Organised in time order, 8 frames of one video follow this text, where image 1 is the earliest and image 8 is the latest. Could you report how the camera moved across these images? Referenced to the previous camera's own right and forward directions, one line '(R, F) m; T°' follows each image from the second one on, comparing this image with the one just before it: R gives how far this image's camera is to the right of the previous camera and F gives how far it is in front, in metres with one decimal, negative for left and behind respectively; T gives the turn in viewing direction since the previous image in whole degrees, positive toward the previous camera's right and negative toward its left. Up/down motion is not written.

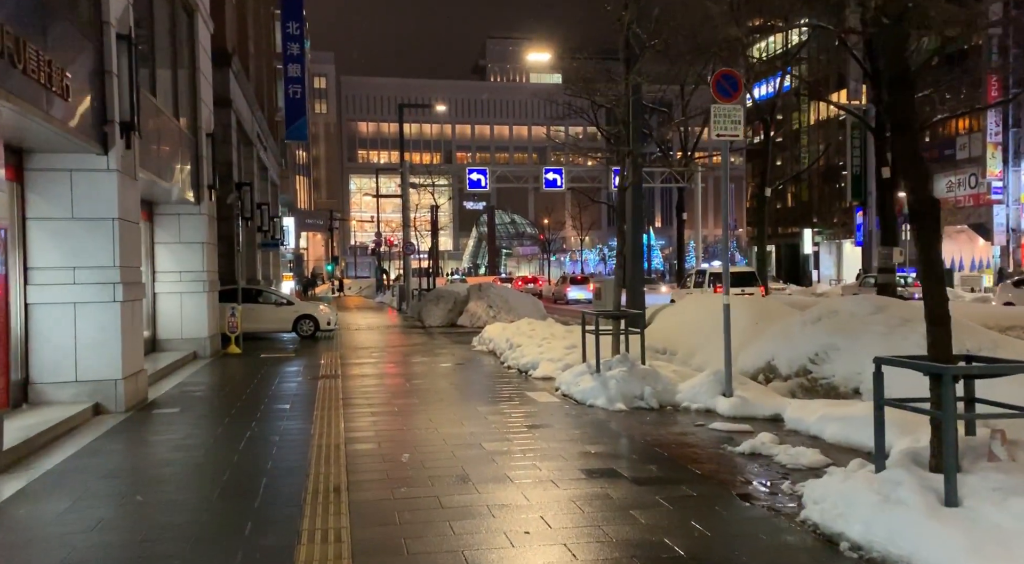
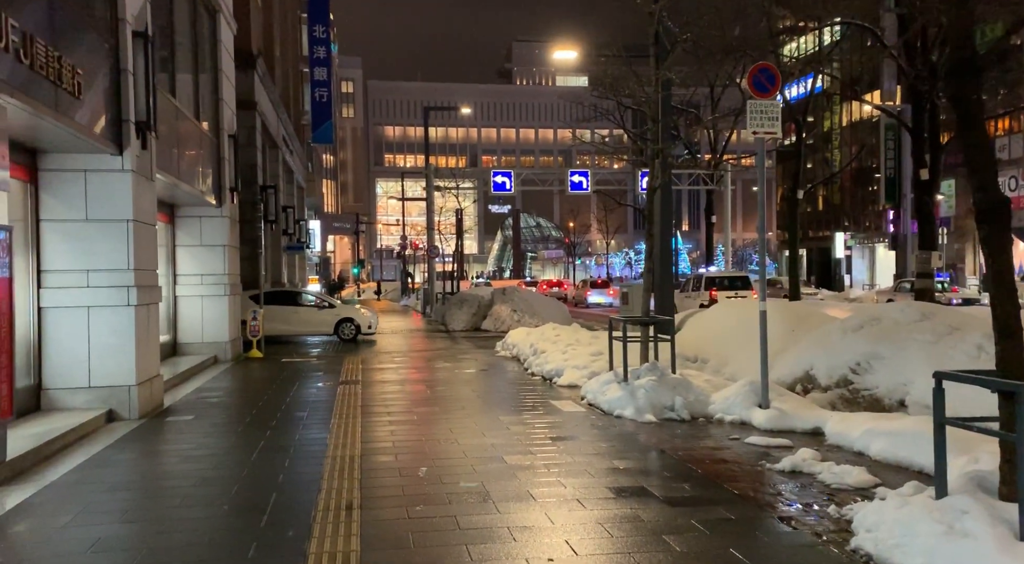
(0.0, +0.4) m; -2°
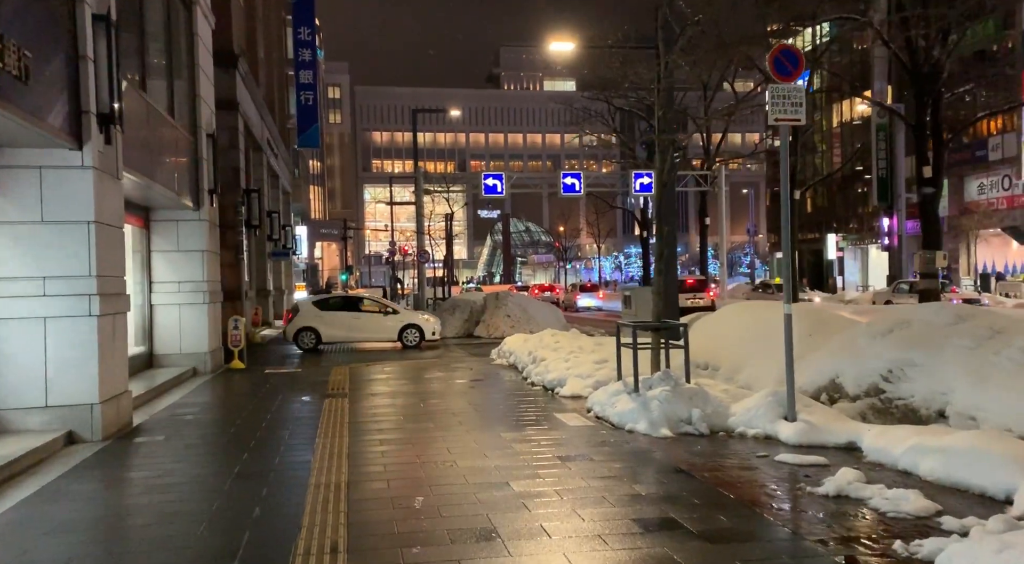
(-0.1, +0.9) m; +1°
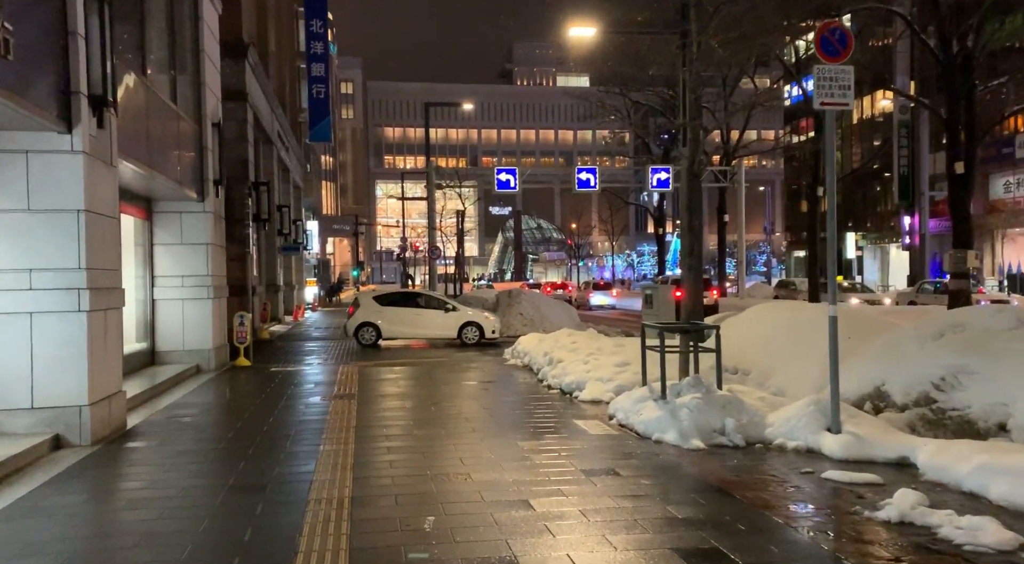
(-0.1, +0.7) m; -1°
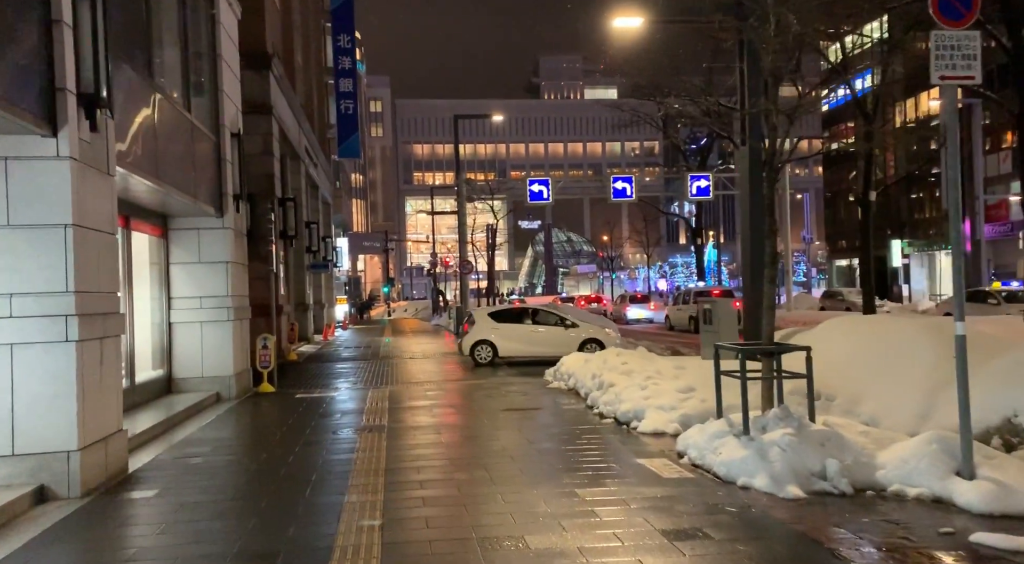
(-0.2, +1.4) m; -2°
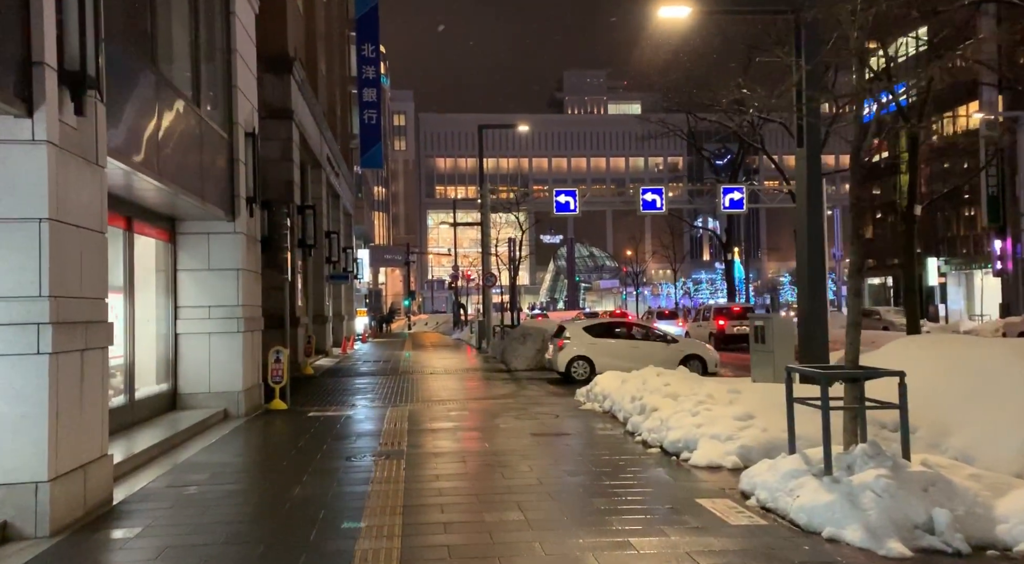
(-0.2, +1.2) m; -1°
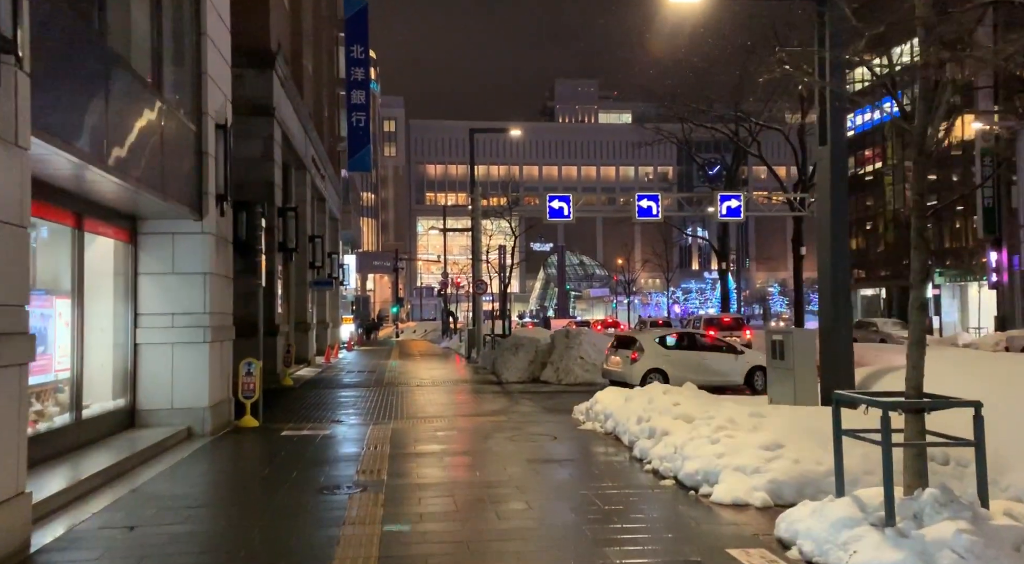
(-0.1, +1.3) m; +1°
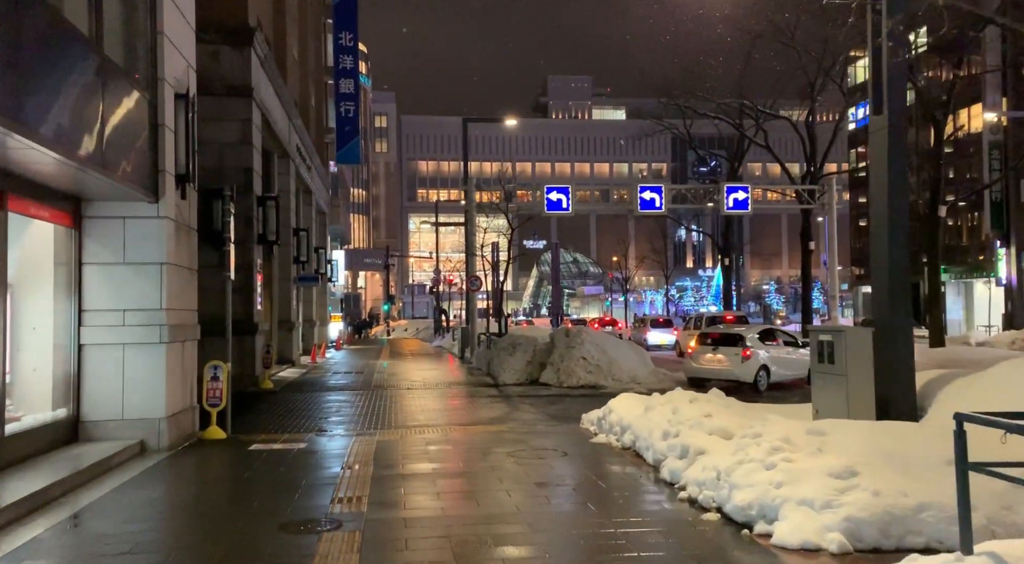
(-0.1, +1.7) m; 0°
